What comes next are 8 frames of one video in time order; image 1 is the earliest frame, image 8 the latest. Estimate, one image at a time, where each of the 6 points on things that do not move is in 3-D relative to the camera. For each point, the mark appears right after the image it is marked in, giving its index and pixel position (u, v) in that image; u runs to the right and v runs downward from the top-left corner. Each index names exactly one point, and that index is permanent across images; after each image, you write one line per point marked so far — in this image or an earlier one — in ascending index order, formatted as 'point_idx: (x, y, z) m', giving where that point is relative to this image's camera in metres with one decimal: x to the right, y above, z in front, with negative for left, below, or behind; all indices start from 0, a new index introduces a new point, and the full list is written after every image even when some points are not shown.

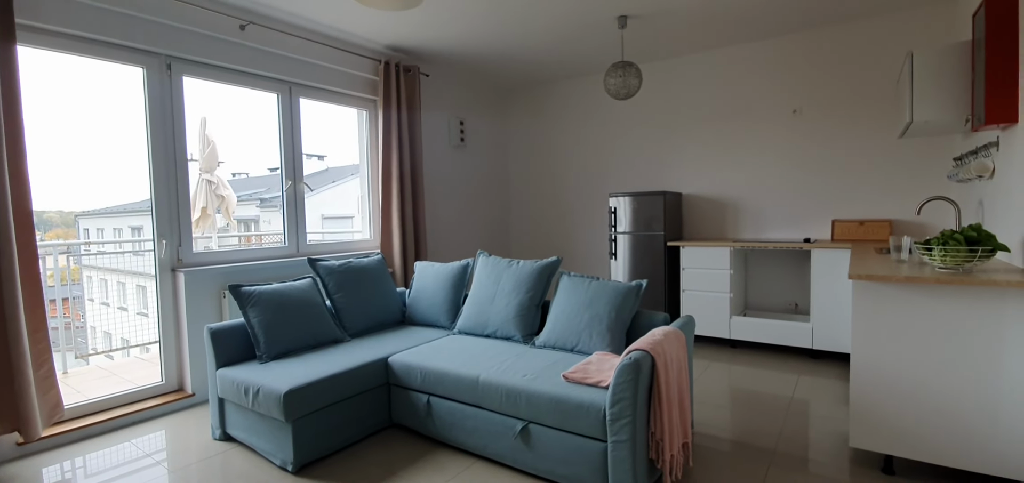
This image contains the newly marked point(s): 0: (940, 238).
0: (+1.7, 0.0, +1.9) m
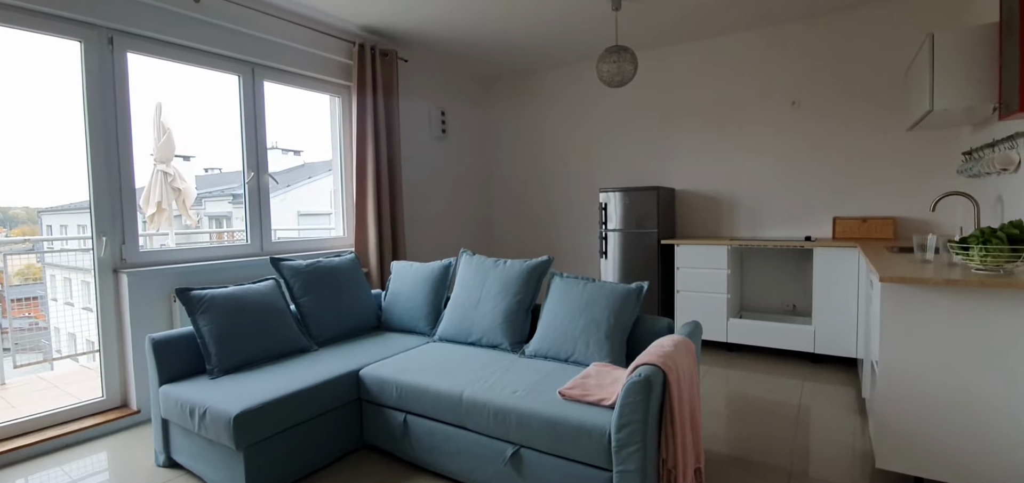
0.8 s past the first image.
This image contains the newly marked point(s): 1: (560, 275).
0: (+1.7, 0.0, +1.7) m
1: (+0.2, -0.2, +2.5) m
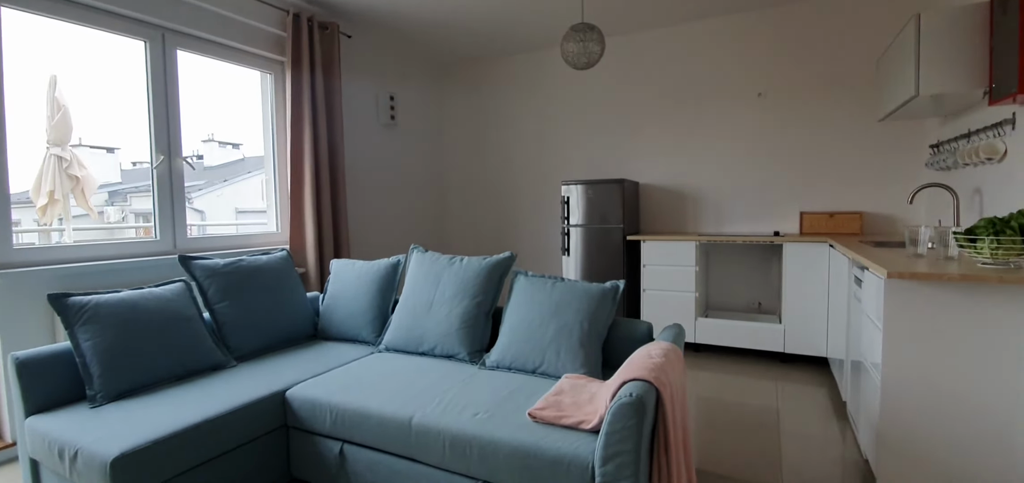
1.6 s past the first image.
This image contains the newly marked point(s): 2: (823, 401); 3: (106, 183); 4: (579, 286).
0: (+1.5, 0.0, +1.6) m
1: (+0.1, -0.1, +2.2) m
2: (+1.8, -0.9, +2.8) m
3: (-2.1, +0.3, +2.5) m
4: (+0.3, -0.2, +2.0) m
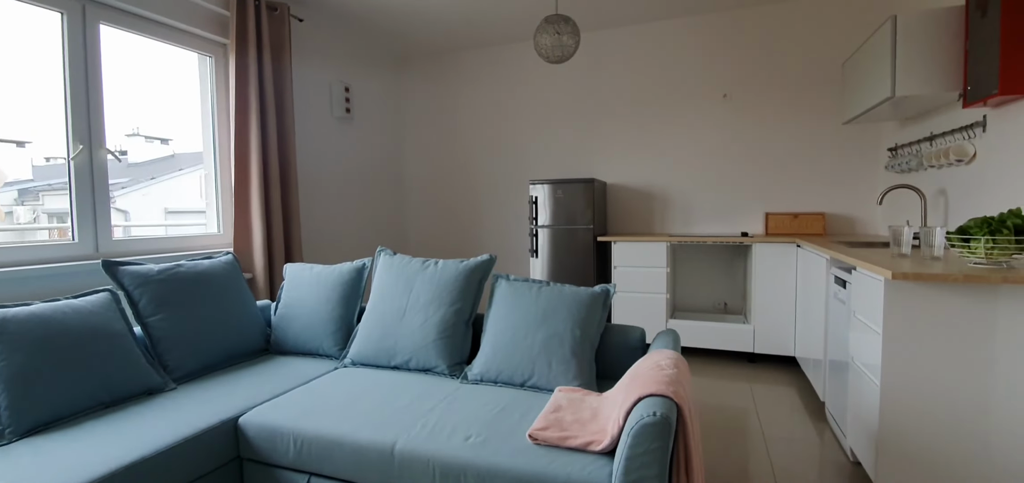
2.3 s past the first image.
0: (+1.5, 0.0, +1.6) m
1: (0.0, -0.1, +2.1) m
2: (+1.6, -0.9, +2.8) m
3: (-2.2, +0.3, +2.2) m
4: (+0.2, -0.2, +1.9) m
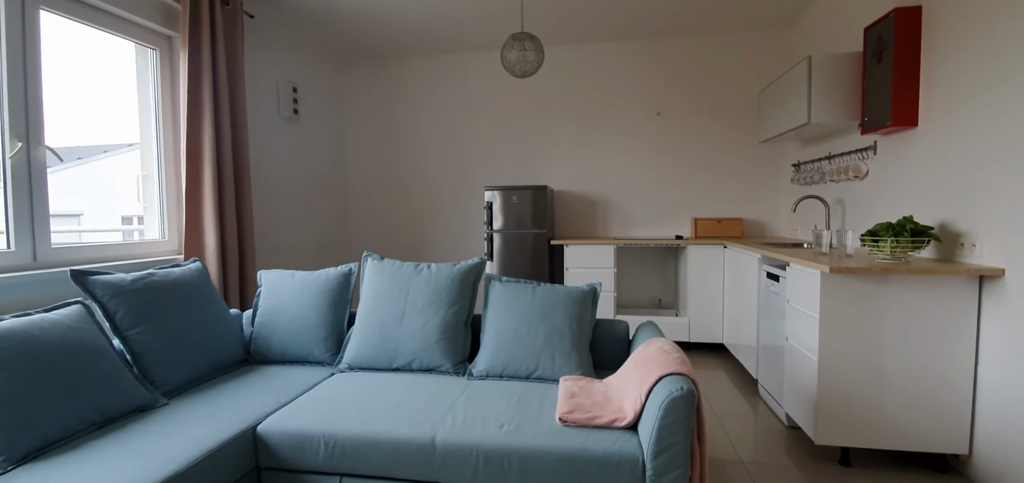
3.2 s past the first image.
0: (+1.5, 0.0, +2.0) m
1: (-0.1, -0.2, +2.2) m
2: (+1.4, -0.9, +3.2) m
3: (-2.2, +0.2, +1.9) m
4: (+0.2, -0.2, +2.1) m
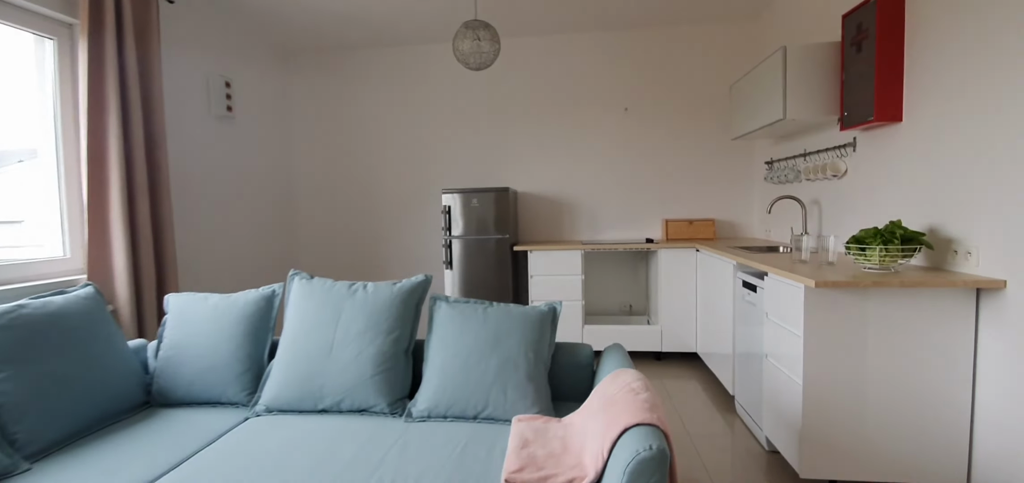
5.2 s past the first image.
0: (+1.3, 0.0, +1.8) m
1: (-0.3, -0.2, +1.9) m
2: (+1.2, -0.9, +3.0) m
3: (-2.4, +0.1, +1.5) m
4: (0.0, -0.3, +1.8) m
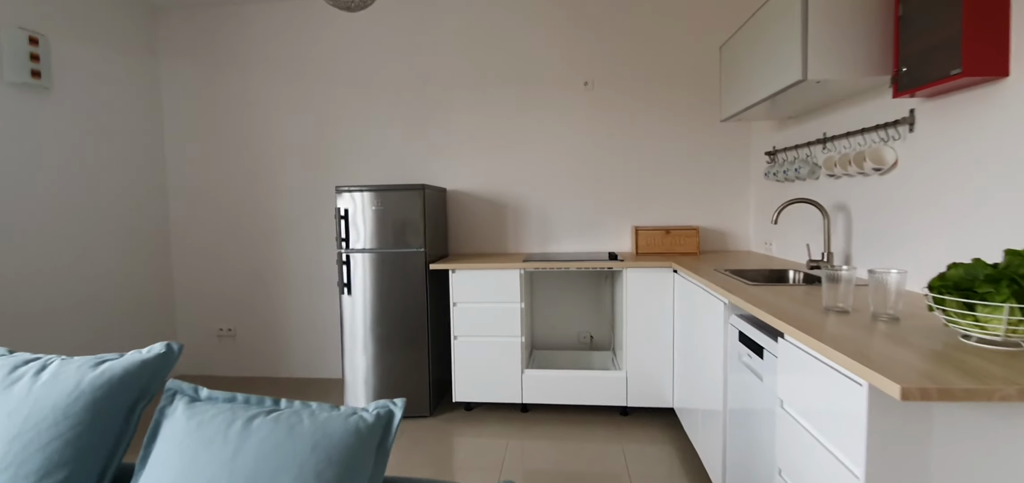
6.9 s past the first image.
0: (+0.9, -0.1, +0.9) m
1: (-0.7, -0.3, +1.0) m
2: (+0.7, -1.0, +2.2) m
3: (-2.8, +0.1, +0.6) m
4: (-0.4, -0.3, +0.9) m
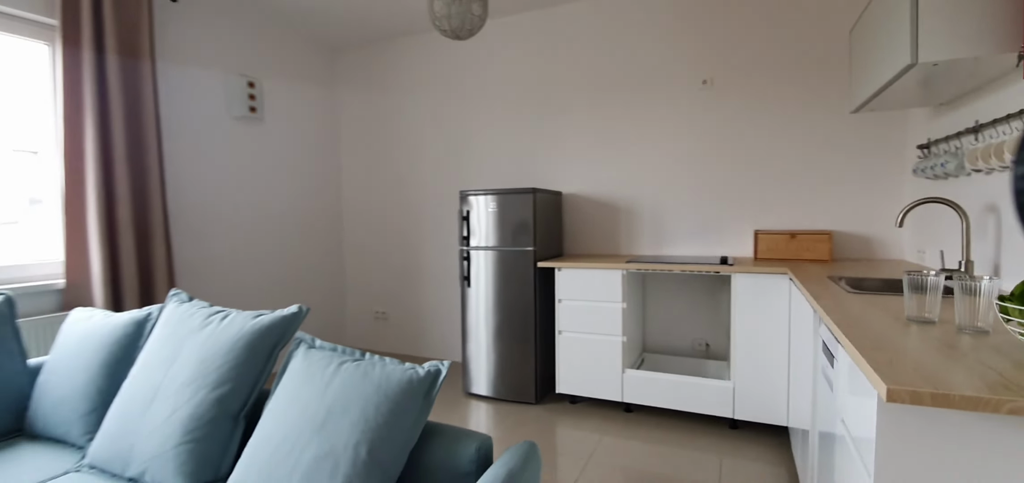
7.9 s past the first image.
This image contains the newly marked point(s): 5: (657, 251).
0: (+0.9, -0.1, +0.8) m
1: (-0.6, -0.3, +1.4) m
2: (+1.1, -1.0, +2.0) m
3: (-2.7, +0.1, +1.6) m
4: (-0.3, -0.3, +1.2) m
5: (+0.9, -0.1, +3.1) m
